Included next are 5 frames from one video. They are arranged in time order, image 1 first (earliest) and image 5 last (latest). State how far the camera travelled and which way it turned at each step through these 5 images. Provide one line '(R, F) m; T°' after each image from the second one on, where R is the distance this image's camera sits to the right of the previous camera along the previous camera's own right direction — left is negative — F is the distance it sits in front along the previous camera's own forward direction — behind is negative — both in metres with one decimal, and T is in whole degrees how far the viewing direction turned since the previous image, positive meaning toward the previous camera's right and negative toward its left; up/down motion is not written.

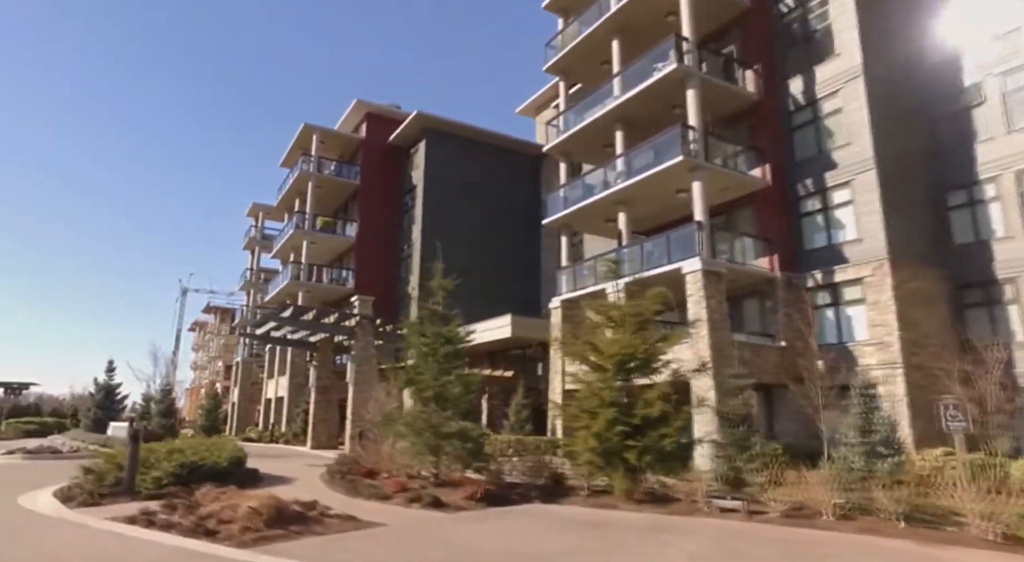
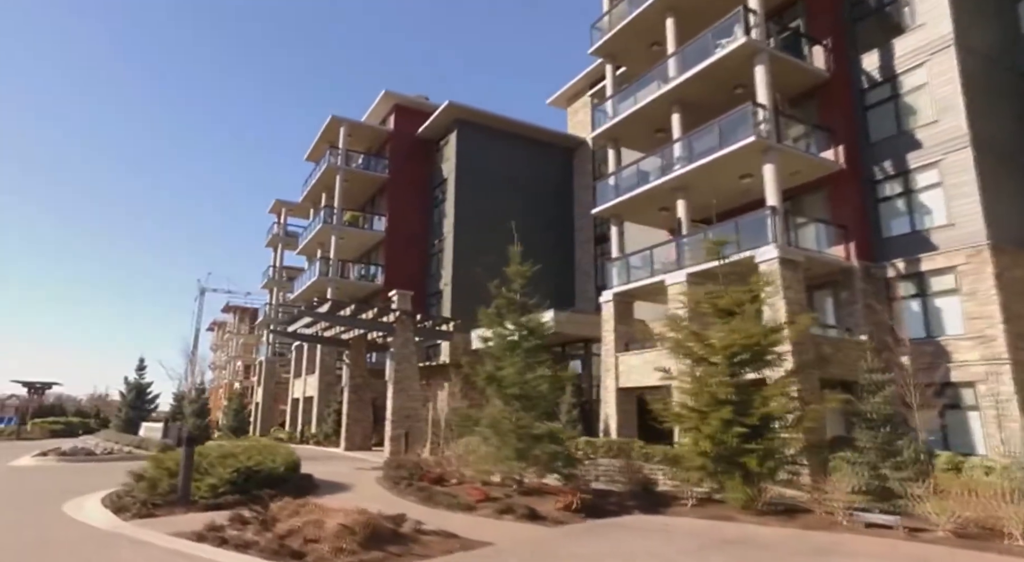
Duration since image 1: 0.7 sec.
(-1.3, +1.3) m; -1°
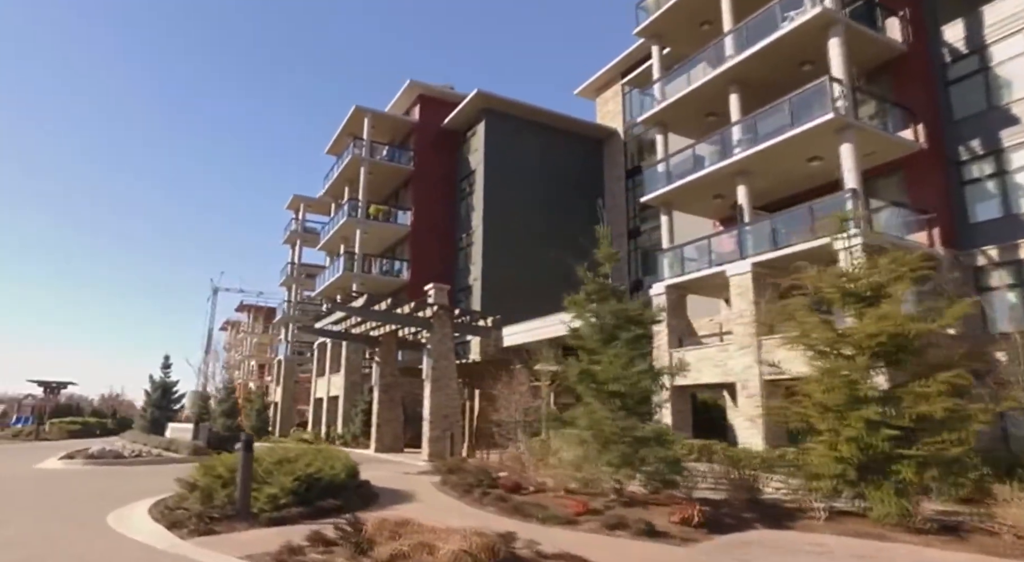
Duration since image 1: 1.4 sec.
(-1.3, +1.3) m; -1°
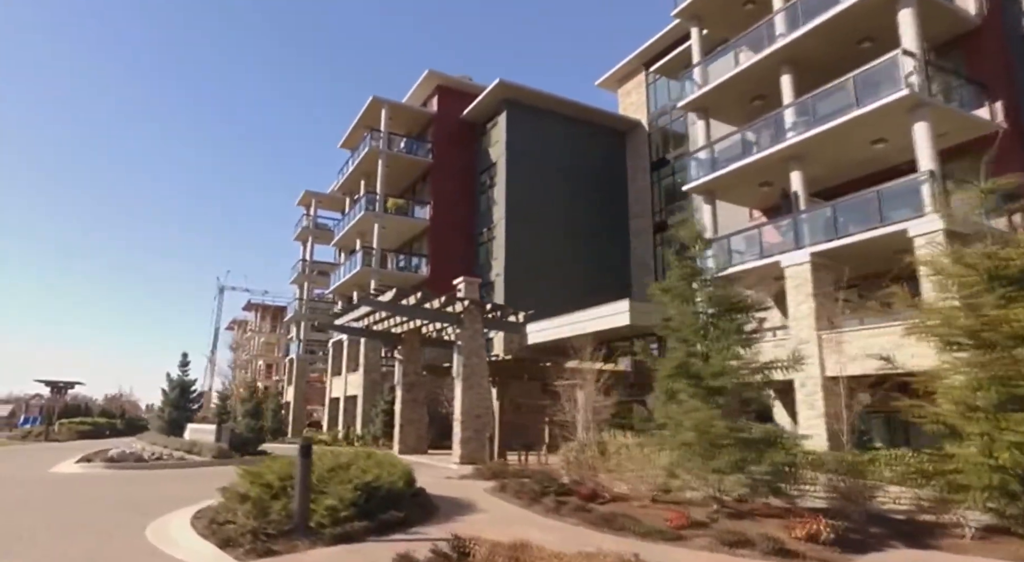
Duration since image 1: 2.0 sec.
(-1.1, +1.2) m; 0°
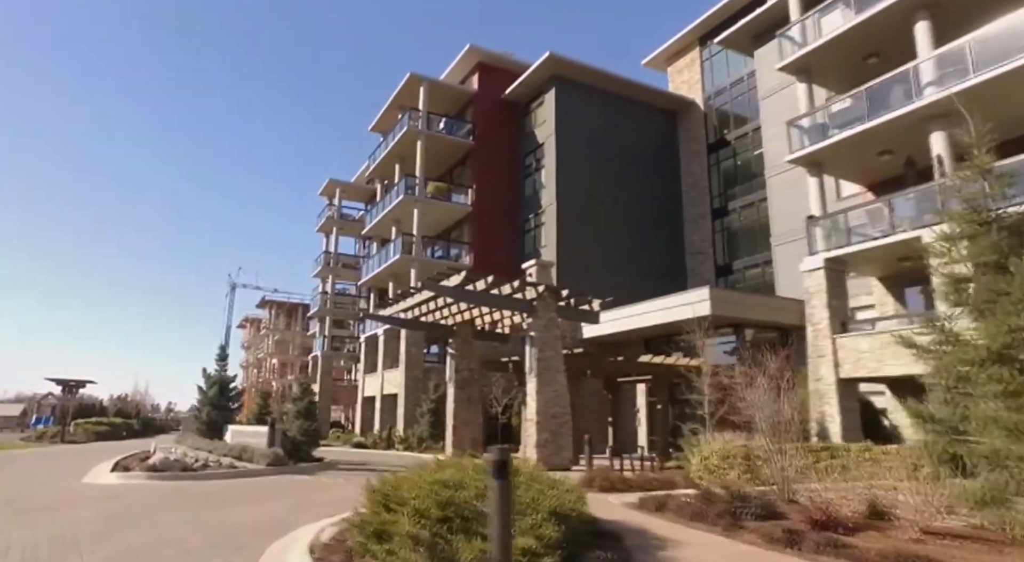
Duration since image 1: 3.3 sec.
(-2.3, +2.6) m; 0°
